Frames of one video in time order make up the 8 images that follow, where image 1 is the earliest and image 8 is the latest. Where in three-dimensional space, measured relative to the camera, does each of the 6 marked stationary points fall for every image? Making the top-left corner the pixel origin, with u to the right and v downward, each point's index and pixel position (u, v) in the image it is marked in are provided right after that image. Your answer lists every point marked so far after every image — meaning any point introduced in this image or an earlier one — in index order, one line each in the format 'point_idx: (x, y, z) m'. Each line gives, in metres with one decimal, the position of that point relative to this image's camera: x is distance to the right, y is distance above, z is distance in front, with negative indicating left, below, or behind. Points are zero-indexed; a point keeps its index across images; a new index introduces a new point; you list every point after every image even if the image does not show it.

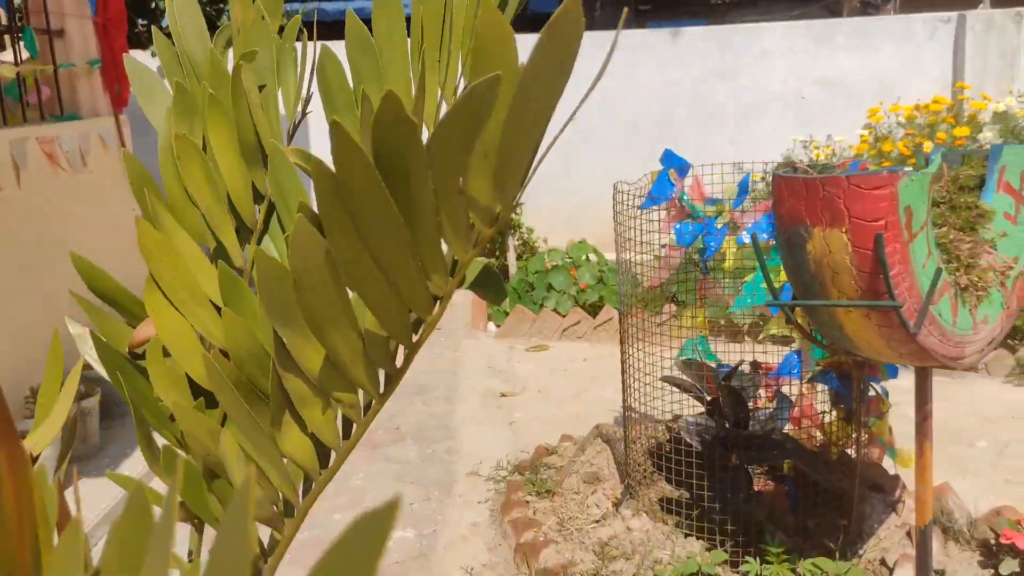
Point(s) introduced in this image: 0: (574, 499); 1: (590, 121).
0: (+0.2, -0.7, +2.7) m
1: (+0.5, +1.2, +5.8) m
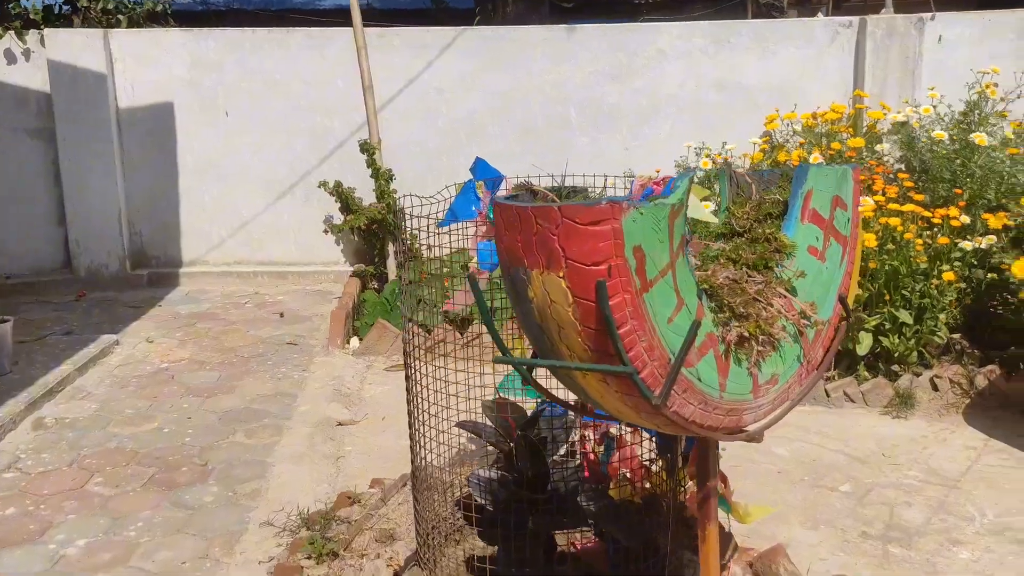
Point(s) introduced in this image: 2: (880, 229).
0: (-0.4, -0.8, +2.3) m
1: (-0.2, +1.1, +5.5) m
2: (+1.7, +0.2, +3.8) m
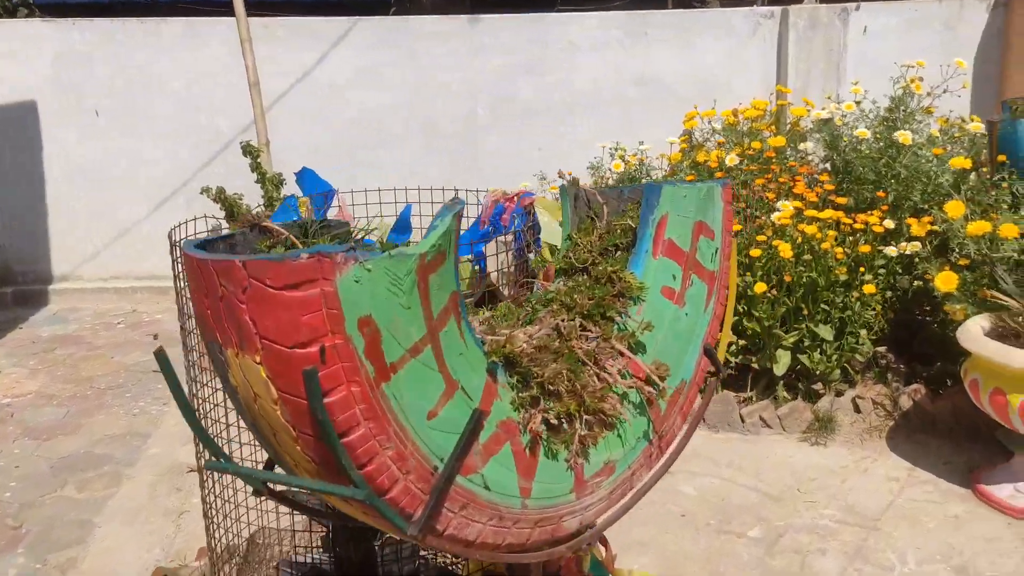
0: (-0.8, -0.9, +1.9) m
1: (-0.8, +1.0, +5.0) m
2: (+1.2, +0.2, +3.5) m
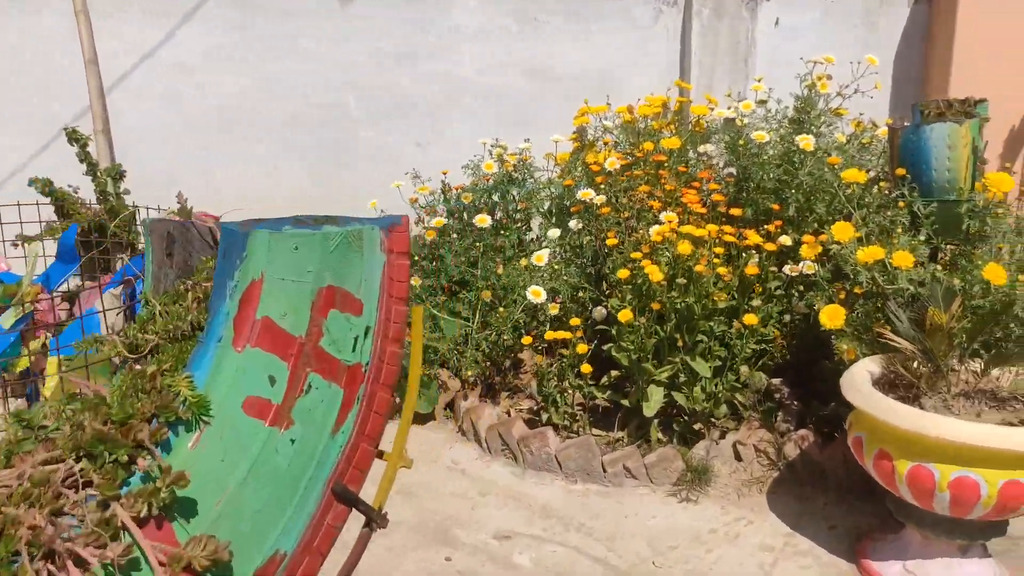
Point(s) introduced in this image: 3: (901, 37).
0: (-1.4, -1.0, +1.3) m
1: (-1.5, +1.0, +4.4) m
2: (+0.6, +0.1, +3.0) m
3: (+2.1, +1.4, +4.4) m
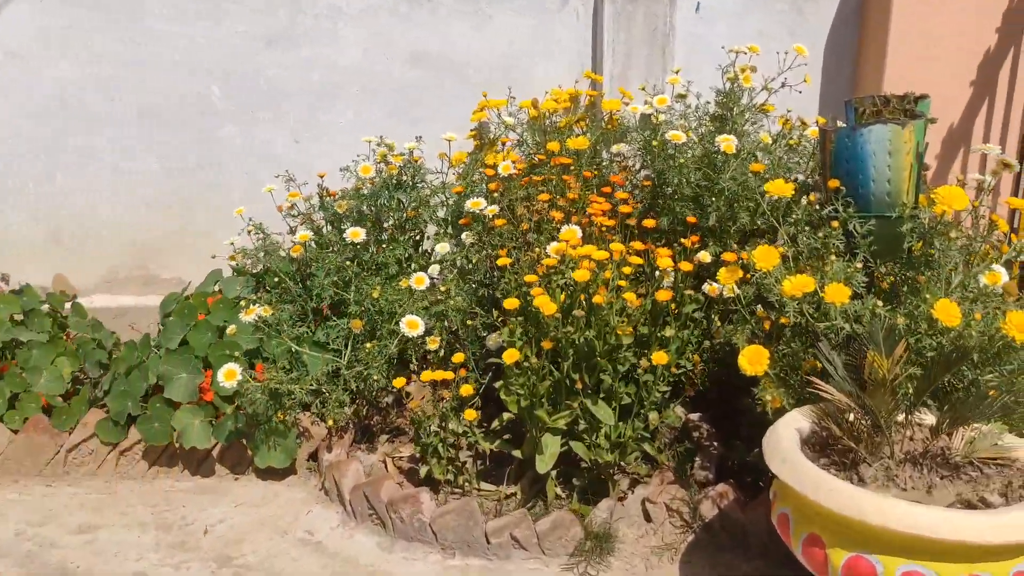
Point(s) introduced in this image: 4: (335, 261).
0: (-1.6, -1.1, +0.7) m
1: (-2.0, +0.9, +3.8) m
2: (+0.2, 0.0, +2.5) m
3: (+1.6, +1.3, +4.0) m
4: (-0.7, +0.1, +3.2) m
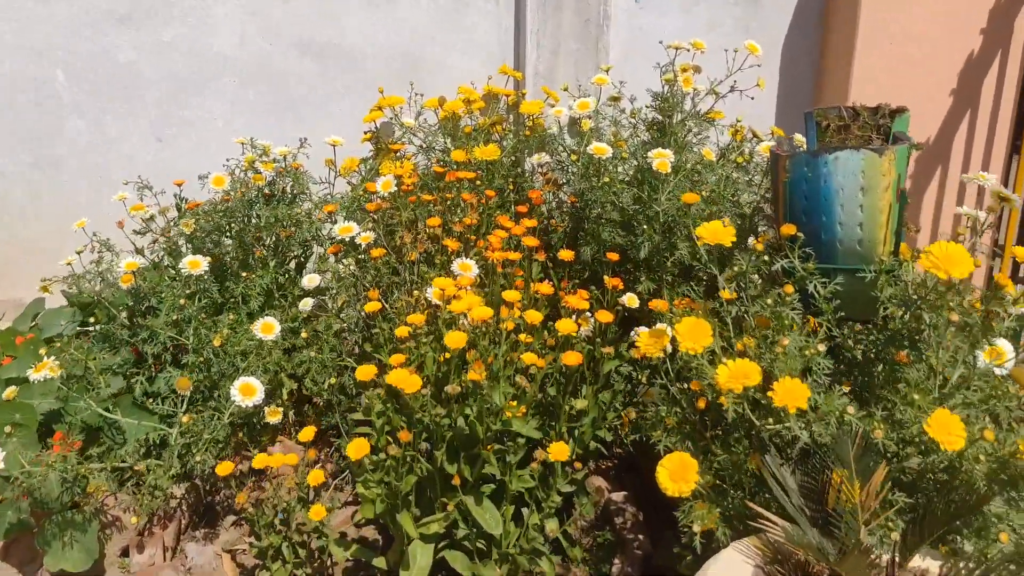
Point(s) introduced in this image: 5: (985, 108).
0: (-1.9, -1.2, 0.0) m
1: (-2.4, +0.8, +3.1) m
2: (-0.2, -0.2, +1.9) m
3: (+1.2, +1.1, +3.5) m
4: (-1.0, 0.0, +2.6) m
5: (+1.9, +0.7, +3.3) m
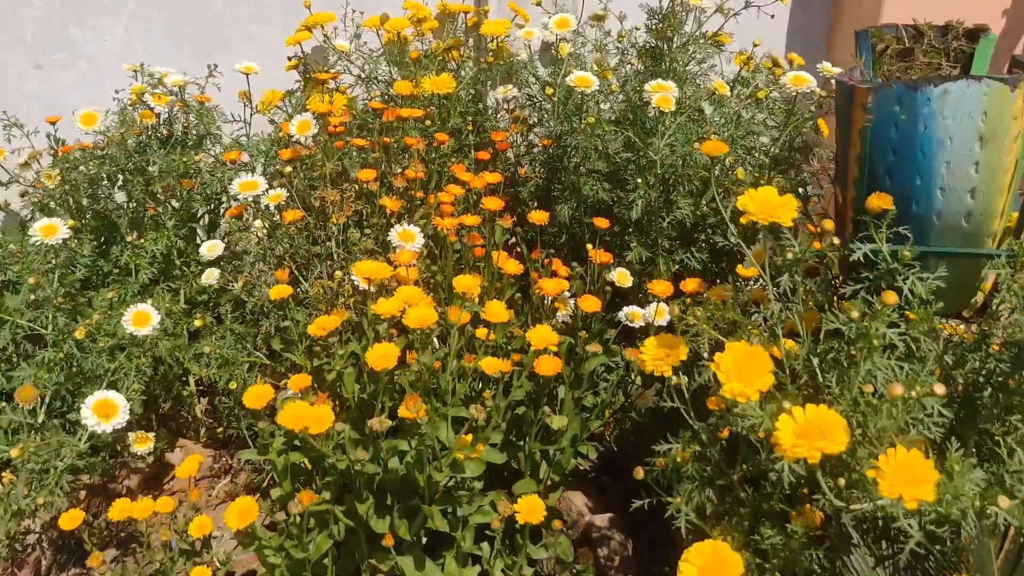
0: (-1.9, -1.3, -0.5) m
1: (-2.5, +0.9, +2.4) m
2: (-0.2, -0.1, +1.4) m
3: (+1.0, +1.3, +2.9) m
4: (-1.2, 0.0, +2.0) m
5: (+1.7, +0.8, +2.7) m
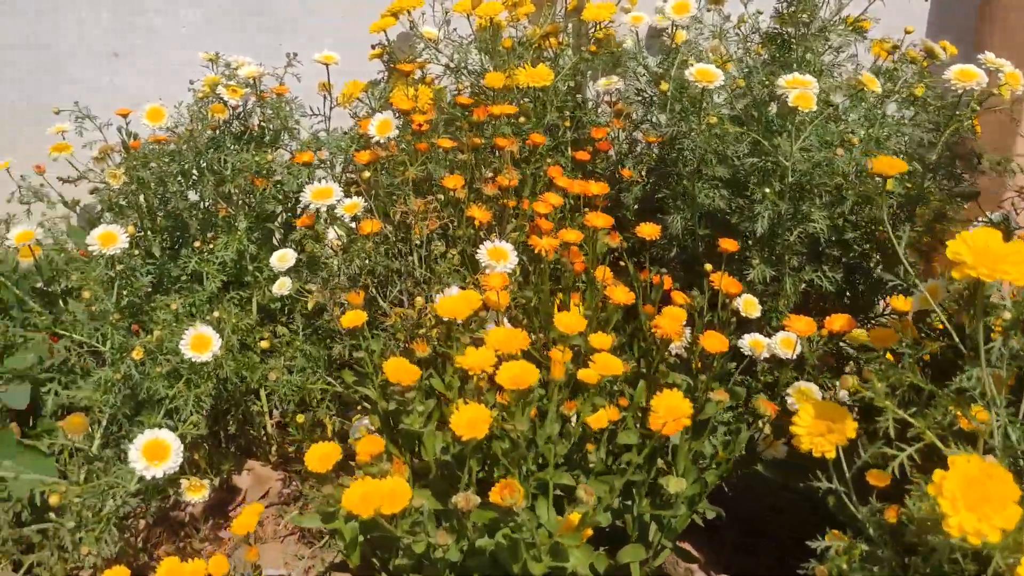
0: (-1.9, -1.4, -0.5) m
1: (-2.2, +0.9, +2.3) m
2: (-0.1, -0.2, +1.2) m
3: (+1.4, +1.2, +2.5) m
4: (-0.9, 0.0, +1.8) m
5: (+2.0, +0.8, +2.3) m
